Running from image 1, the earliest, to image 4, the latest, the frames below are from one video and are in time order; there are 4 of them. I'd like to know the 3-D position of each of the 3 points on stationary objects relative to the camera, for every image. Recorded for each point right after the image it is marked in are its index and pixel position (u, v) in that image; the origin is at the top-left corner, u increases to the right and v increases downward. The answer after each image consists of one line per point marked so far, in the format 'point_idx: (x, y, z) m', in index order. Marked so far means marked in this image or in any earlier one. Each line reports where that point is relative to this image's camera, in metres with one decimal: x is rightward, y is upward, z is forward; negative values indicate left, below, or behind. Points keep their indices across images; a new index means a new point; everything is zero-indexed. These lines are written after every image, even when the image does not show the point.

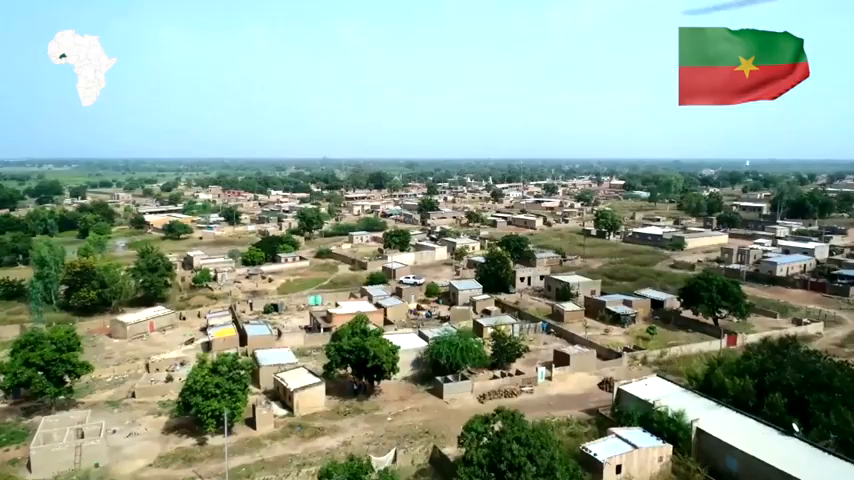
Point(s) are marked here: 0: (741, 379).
0: (+6.1, -2.7, +15.1) m
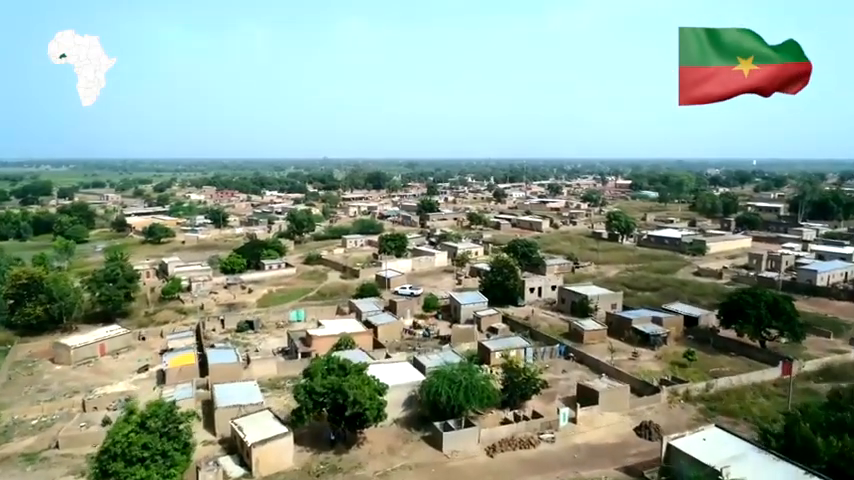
0: (+6.0, -2.9, +11.4) m
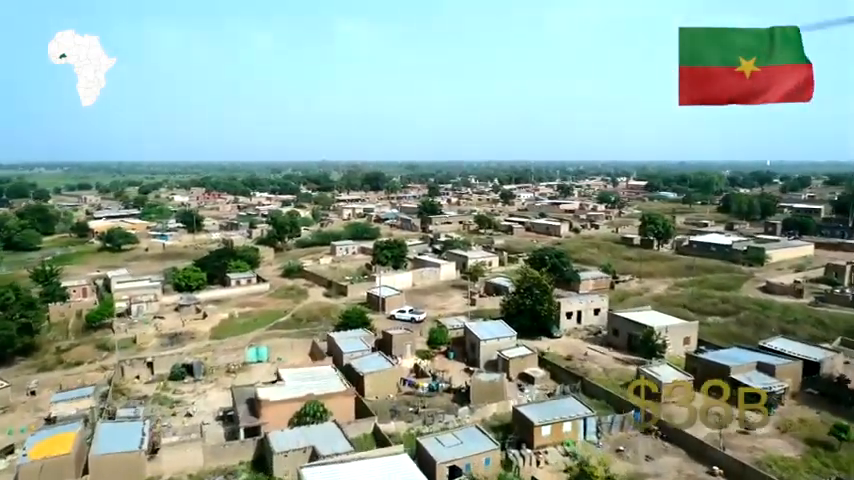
0: (+6.2, -3.1, +4.4) m
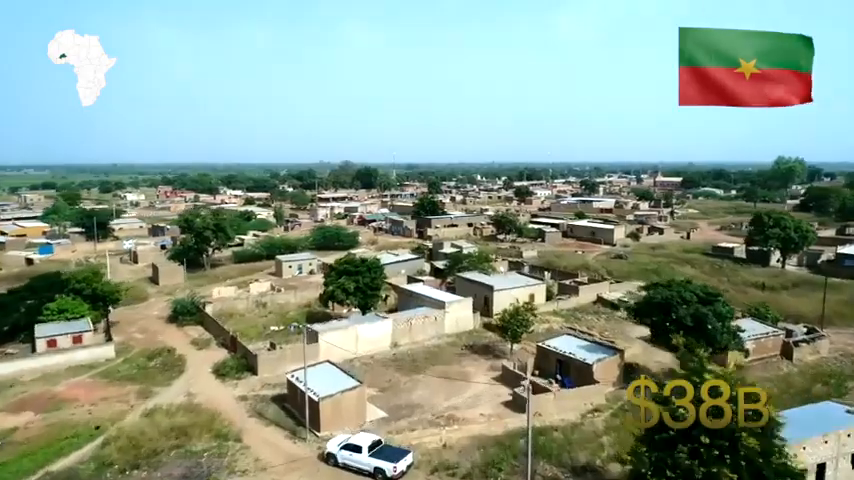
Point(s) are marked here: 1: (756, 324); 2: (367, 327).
0: (+6.0, -3.5, -10.1) m
1: (+6.3, -1.6, +14.9) m
2: (-1.2, -1.7, +15.4) m
